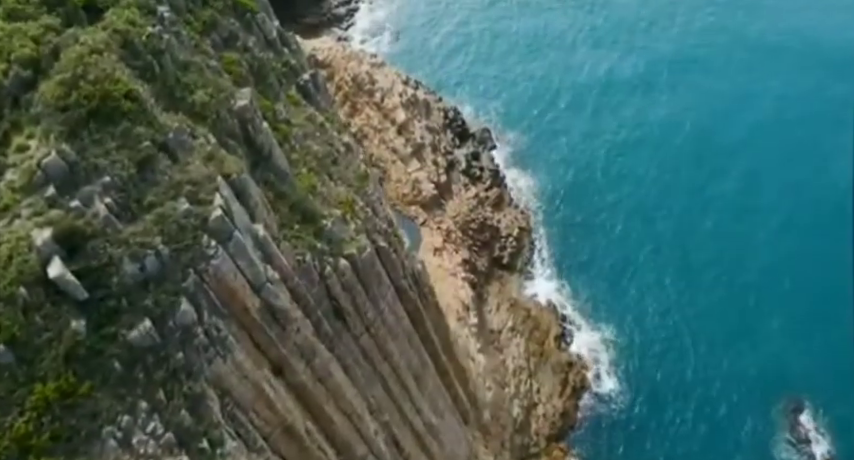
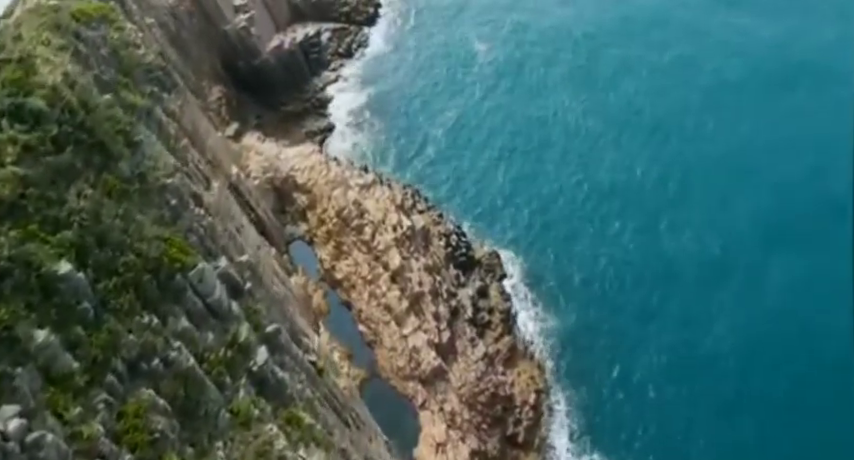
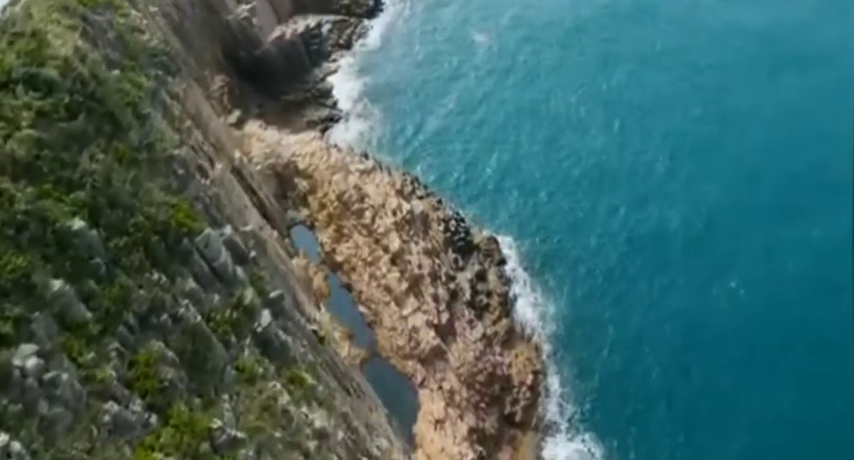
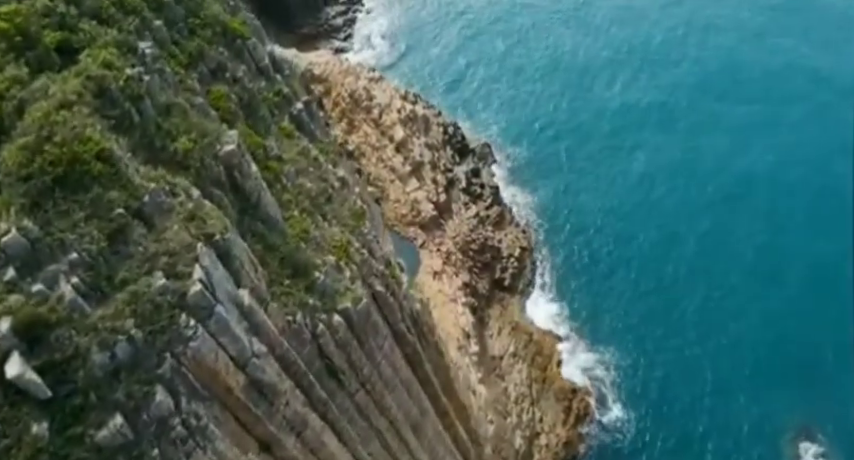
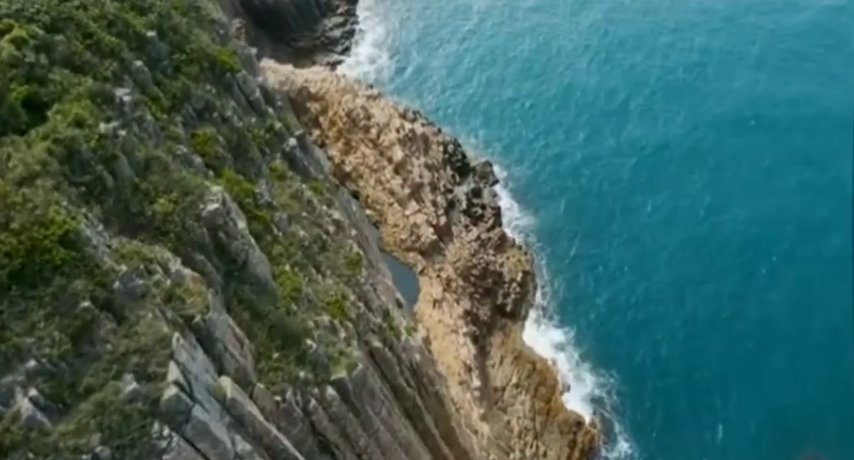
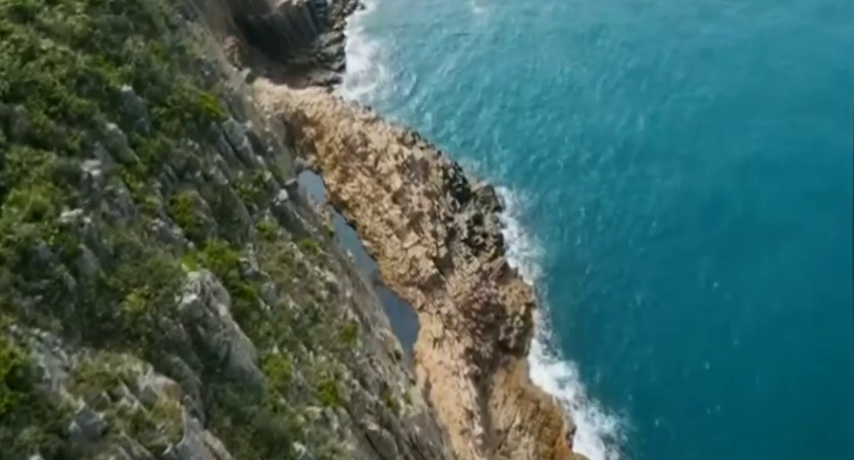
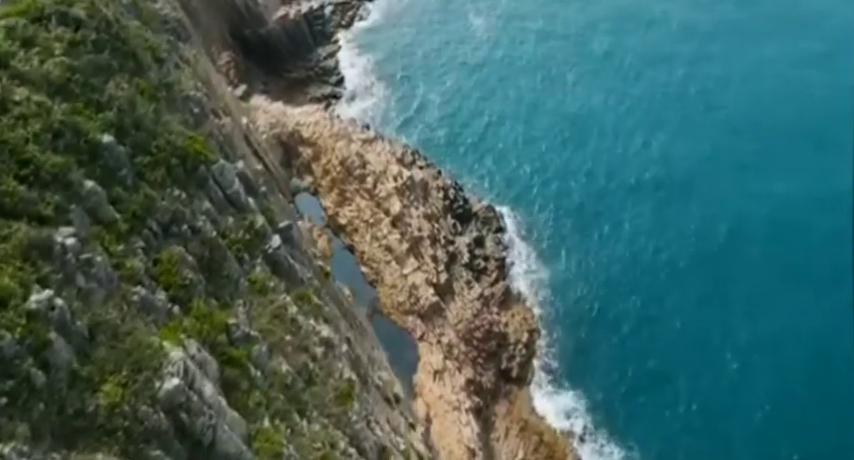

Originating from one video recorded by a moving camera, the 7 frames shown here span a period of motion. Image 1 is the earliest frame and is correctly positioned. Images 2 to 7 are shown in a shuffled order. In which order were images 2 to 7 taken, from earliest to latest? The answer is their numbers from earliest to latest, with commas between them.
4, 5, 6, 7, 3, 2
